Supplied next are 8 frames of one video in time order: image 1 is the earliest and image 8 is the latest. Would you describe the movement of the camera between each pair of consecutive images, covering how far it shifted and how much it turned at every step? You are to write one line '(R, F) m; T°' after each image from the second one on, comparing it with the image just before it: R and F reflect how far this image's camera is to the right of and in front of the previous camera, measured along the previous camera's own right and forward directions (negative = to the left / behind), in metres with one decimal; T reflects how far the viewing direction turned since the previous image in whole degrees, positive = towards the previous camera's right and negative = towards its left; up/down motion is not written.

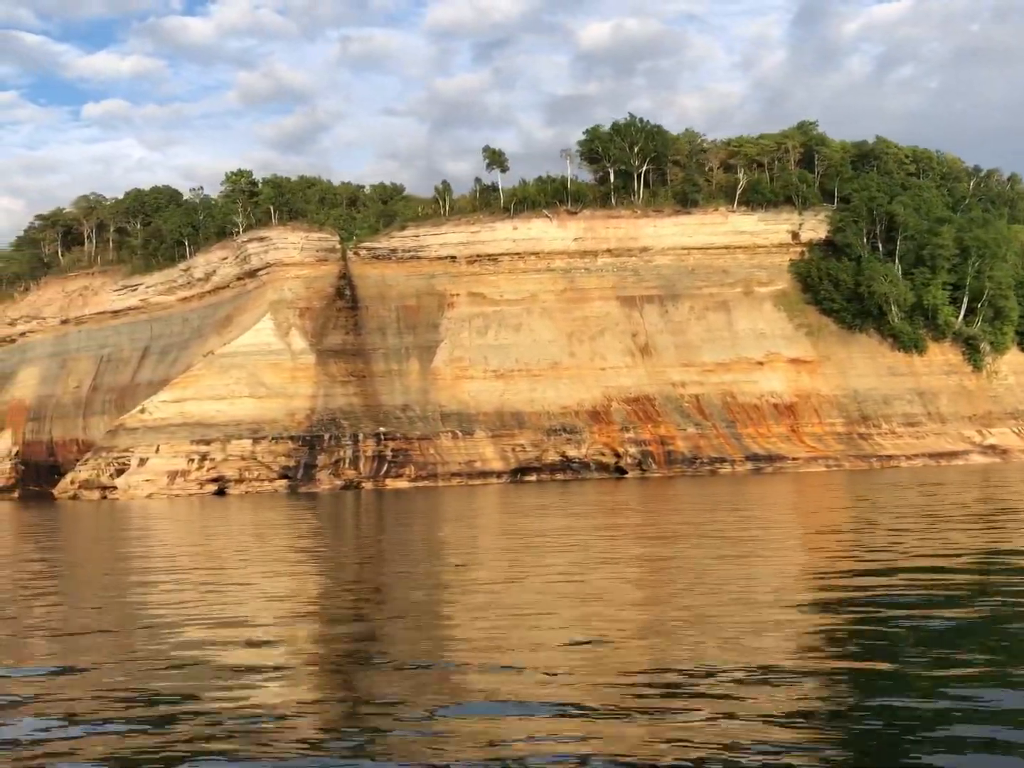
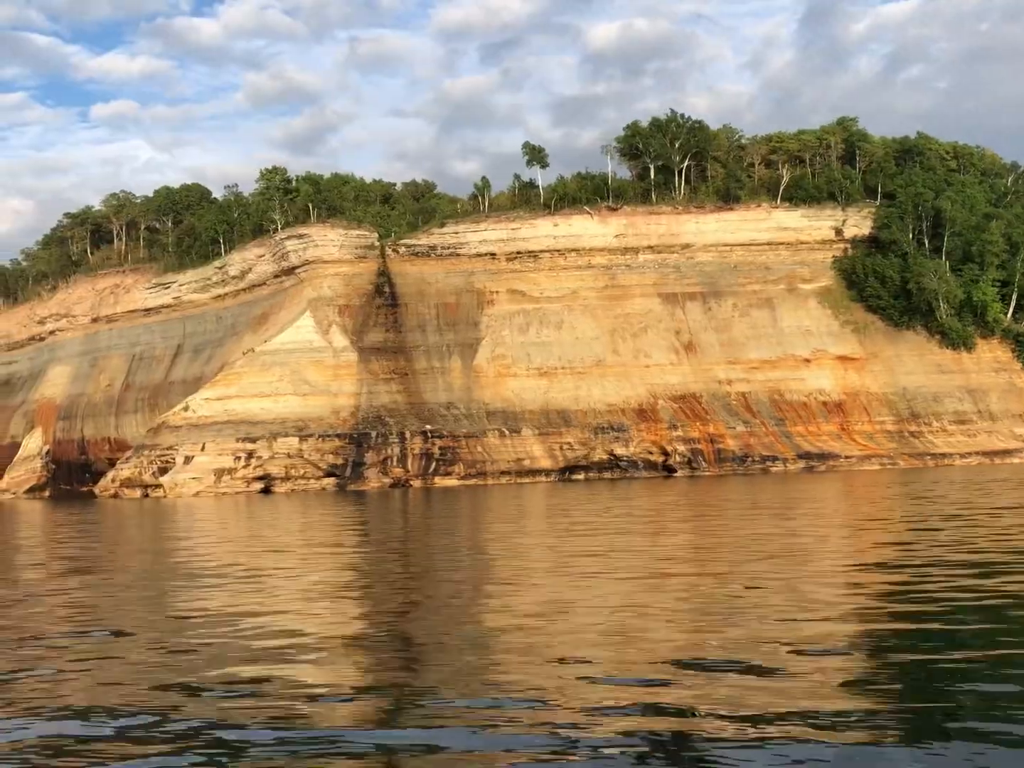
(-1.1, +0.4) m; 0°
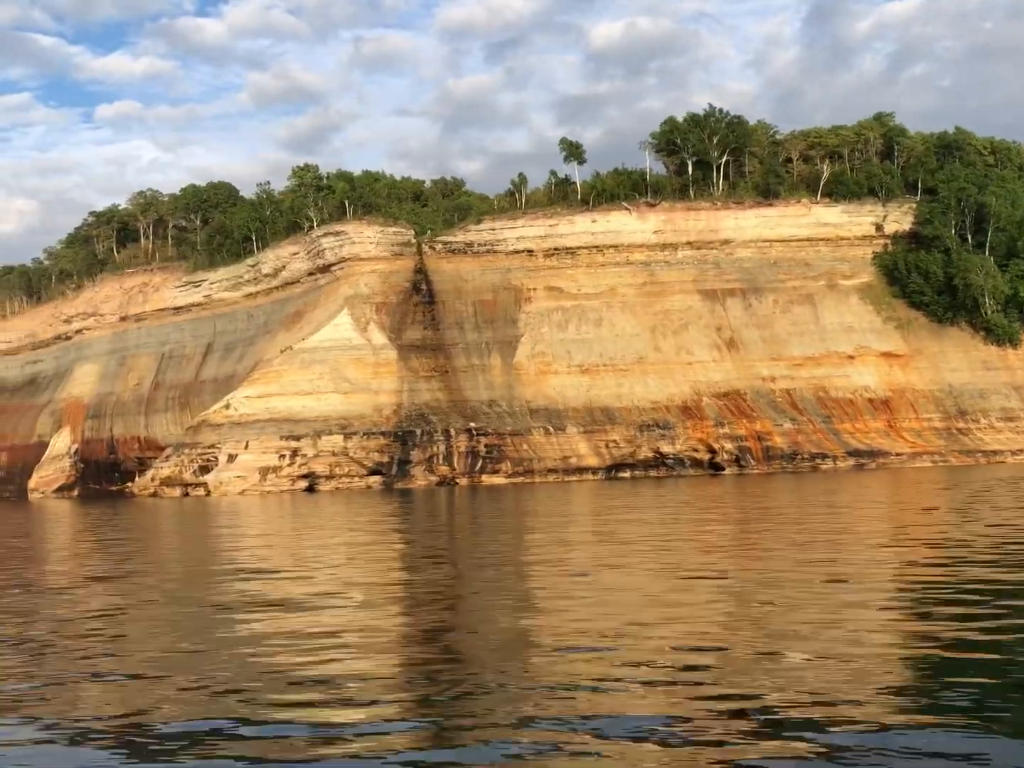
(-1.1, +0.3) m; 0°
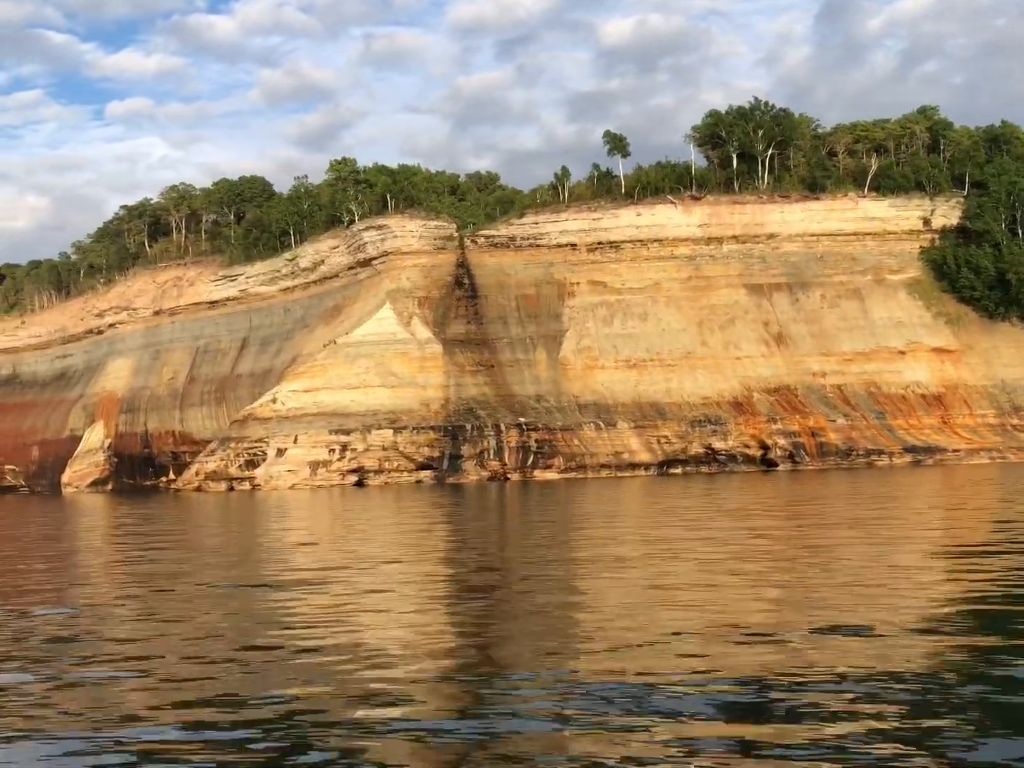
(-1.1, +0.4) m; -1°
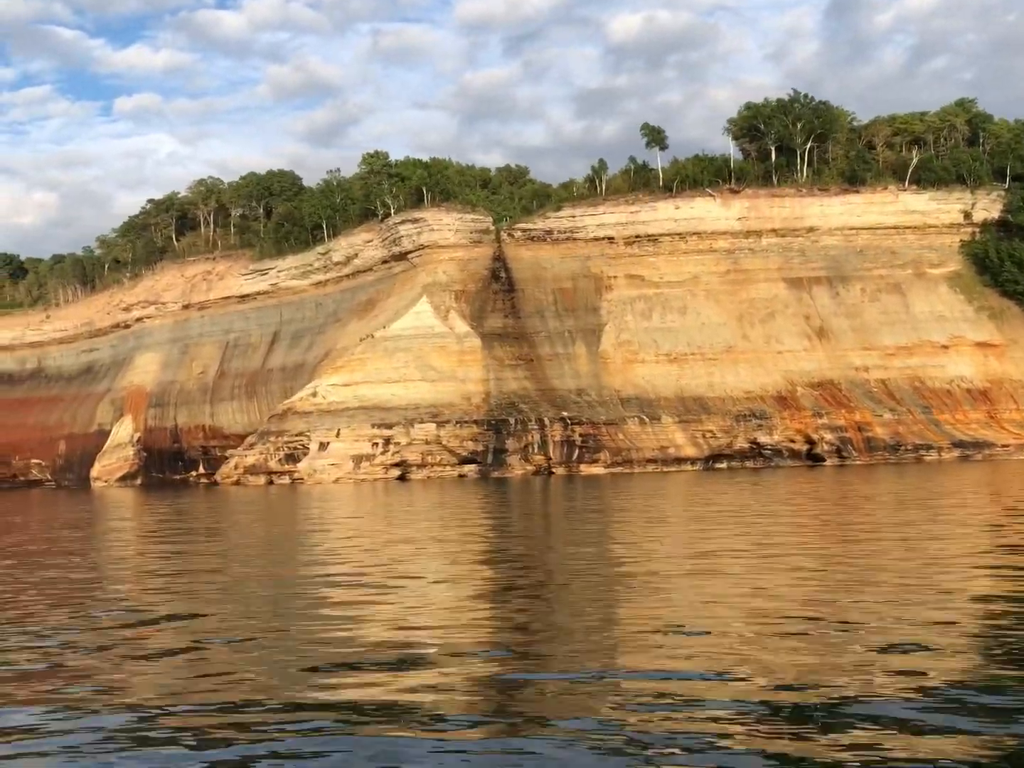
(-0.9, +0.3) m; 0°
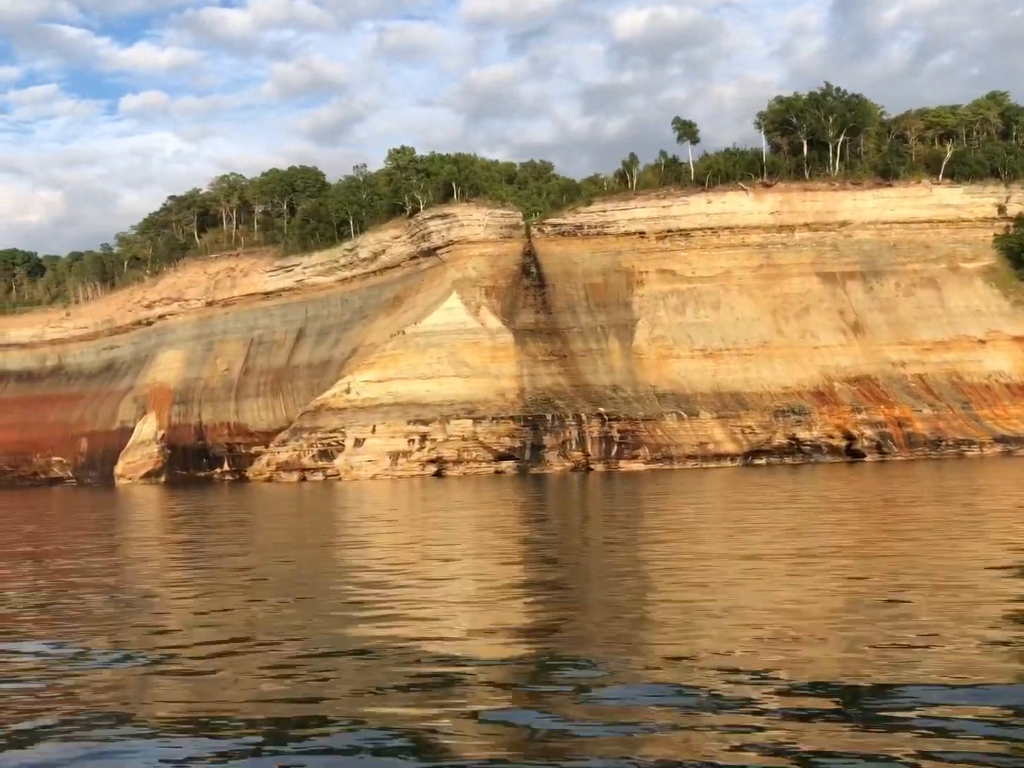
(-0.8, +0.3) m; 0°
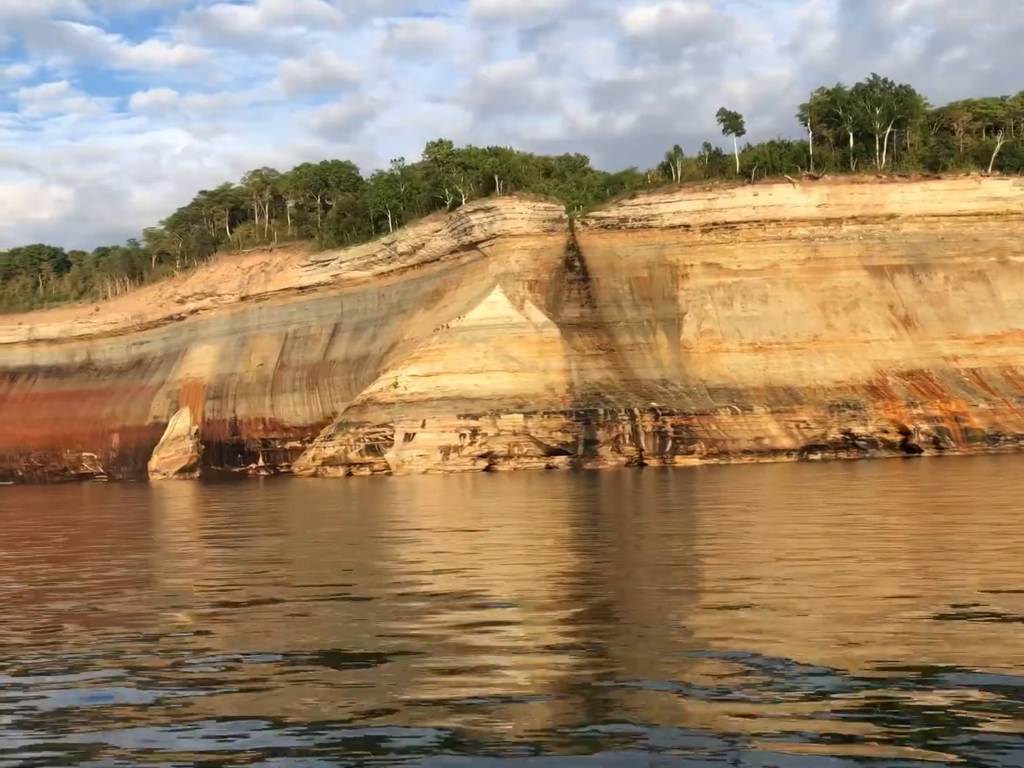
(-1.1, +0.4) m; -1°
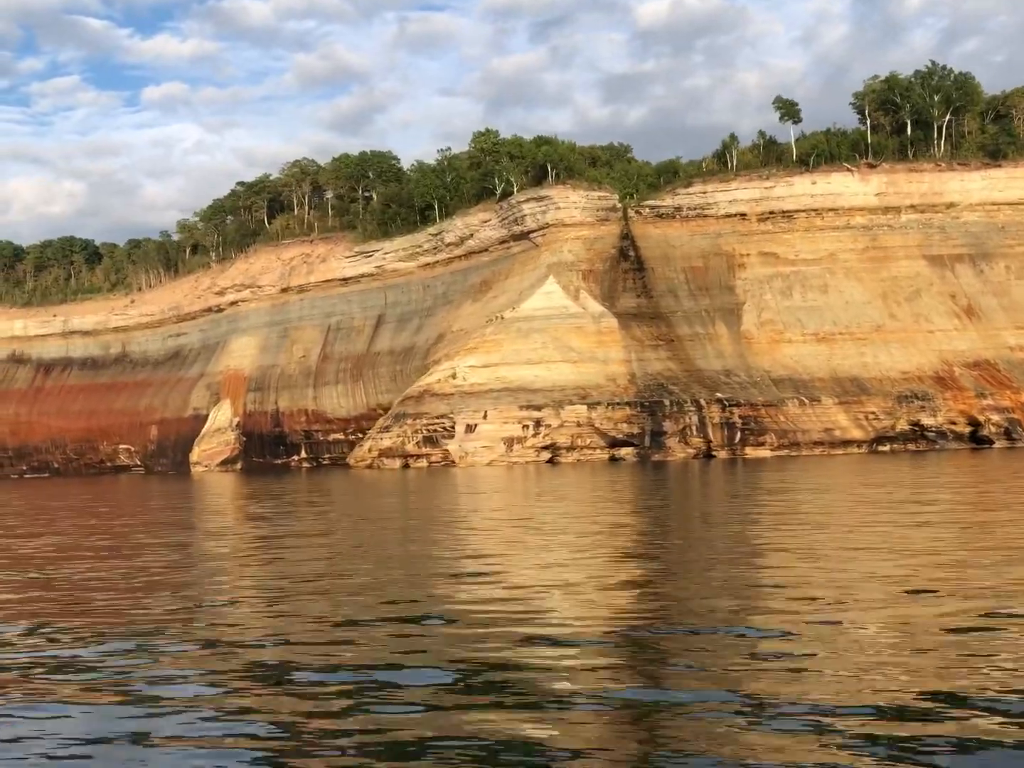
(-1.3, +0.5) m; -1°
